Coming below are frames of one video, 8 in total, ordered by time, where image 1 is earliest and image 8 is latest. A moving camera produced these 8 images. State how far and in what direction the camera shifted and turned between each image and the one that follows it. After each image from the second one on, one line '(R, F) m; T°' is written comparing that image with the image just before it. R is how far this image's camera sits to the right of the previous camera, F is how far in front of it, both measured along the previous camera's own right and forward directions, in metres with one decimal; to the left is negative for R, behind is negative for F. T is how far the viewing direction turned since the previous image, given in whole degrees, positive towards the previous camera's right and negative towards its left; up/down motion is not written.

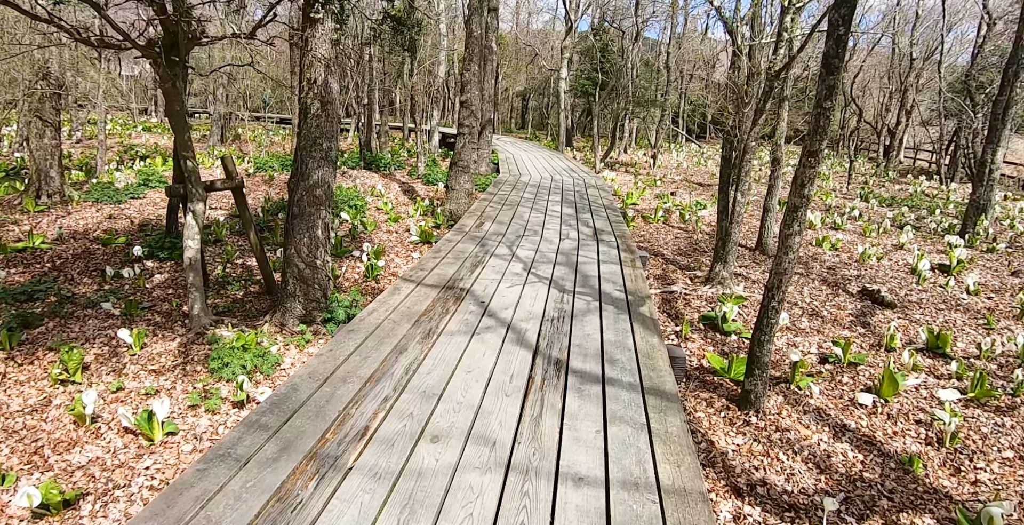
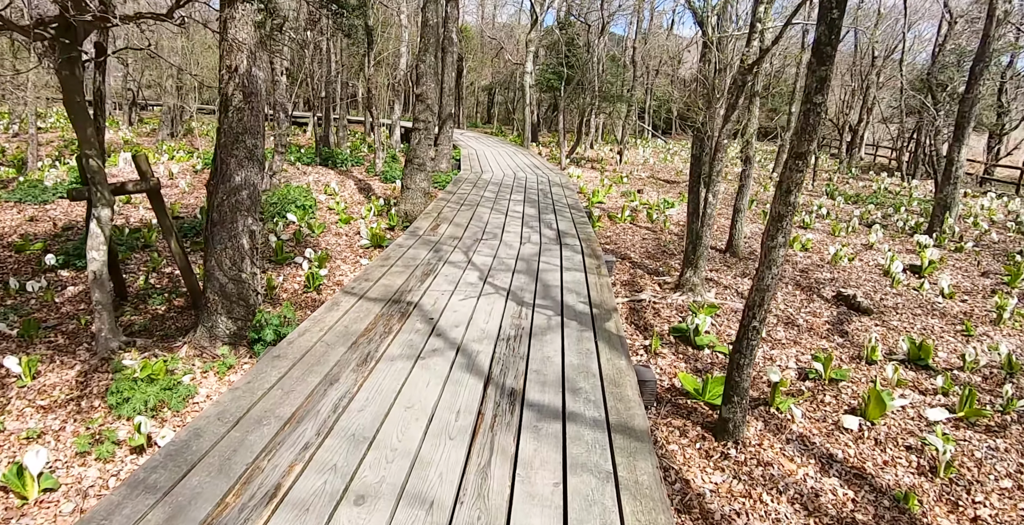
(+0.1, +0.5) m; +3°
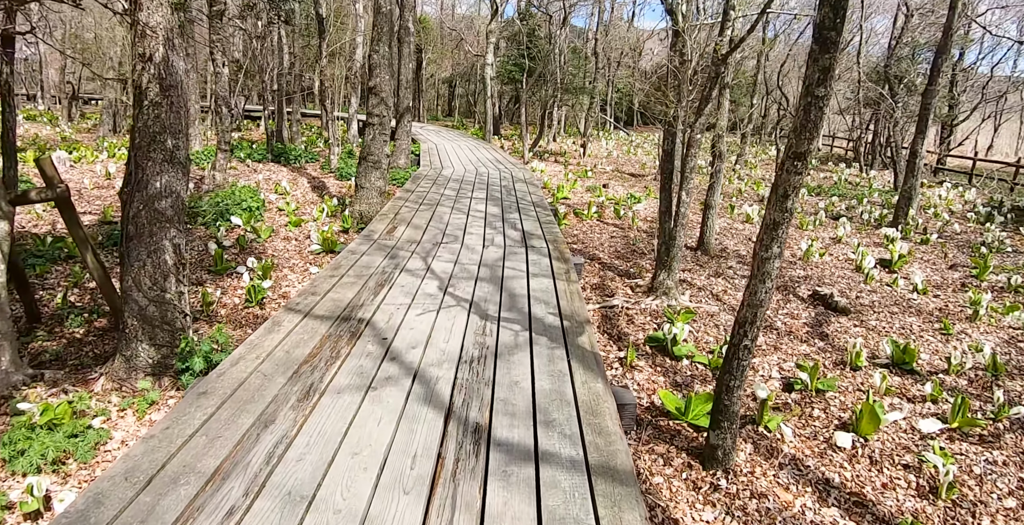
(0.0, +0.4) m; +3°
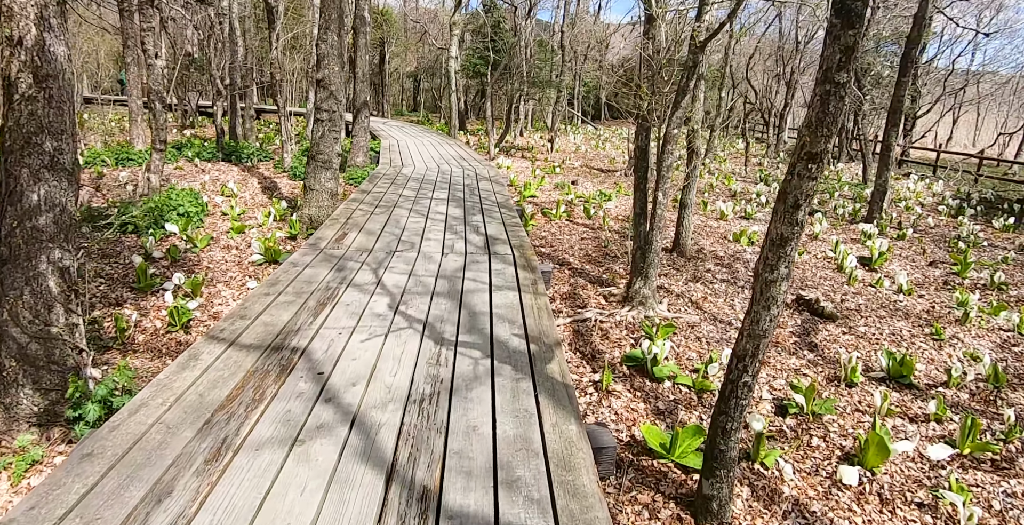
(+0.1, +0.5) m; +3°
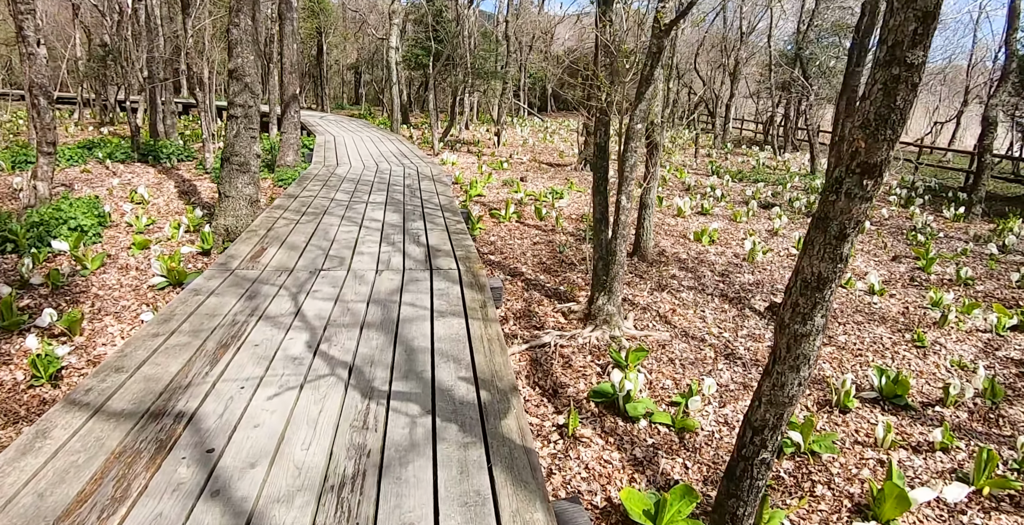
(0.0, +0.7) m; +5°
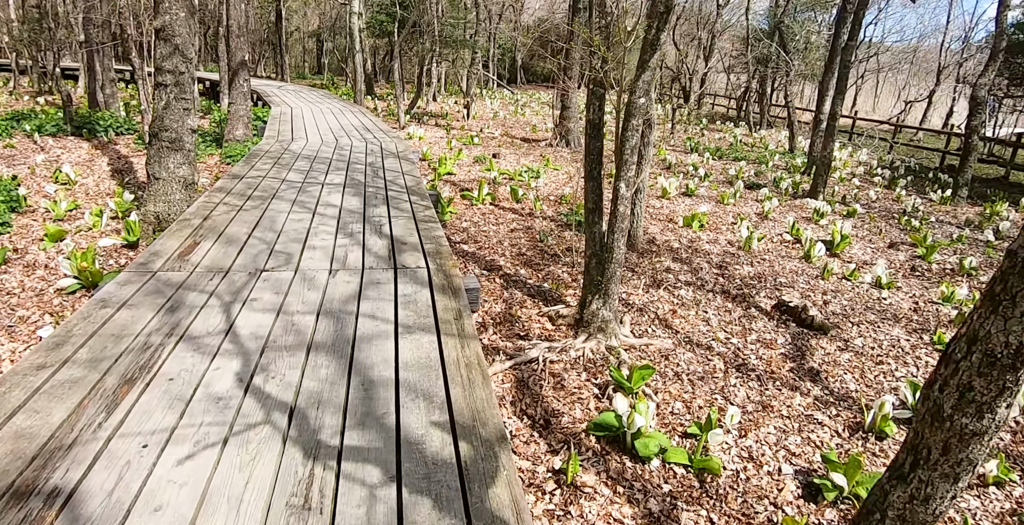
(-0.1, +0.7) m; +3°
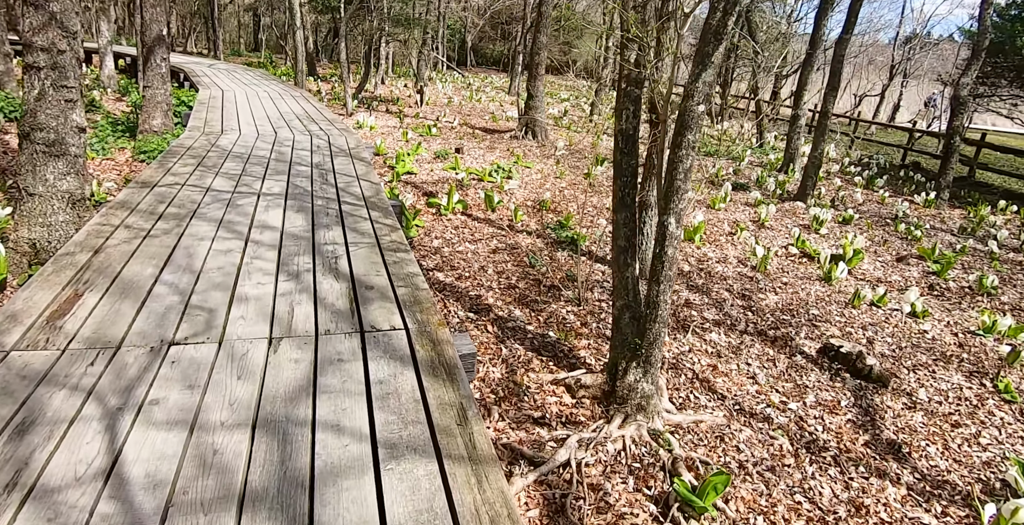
(-0.3, +1.0) m; +5°
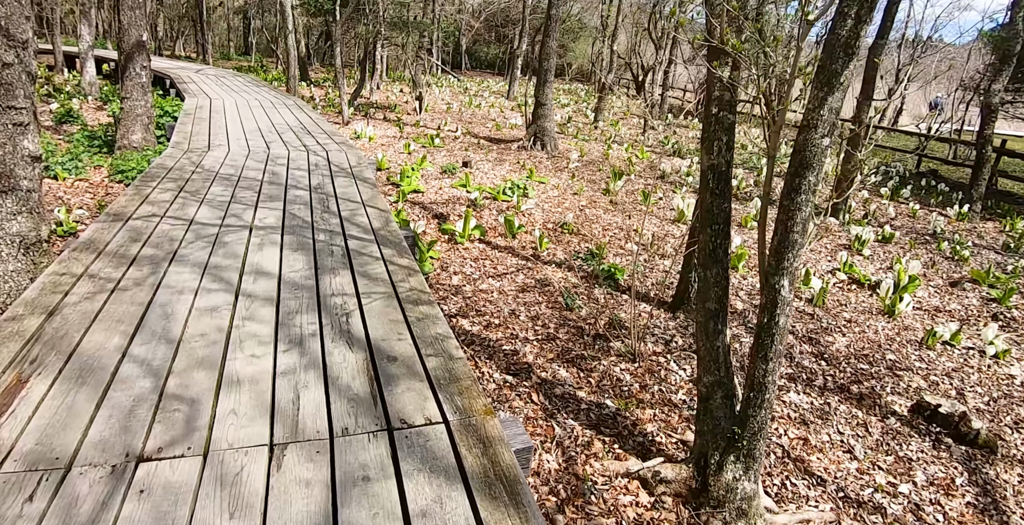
(-0.3, +0.6) m; +1°
